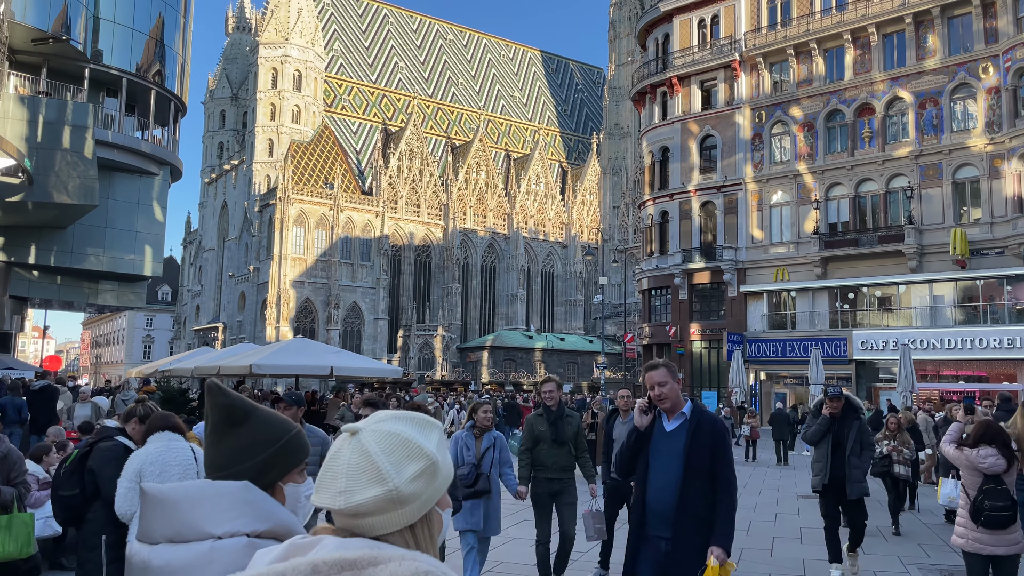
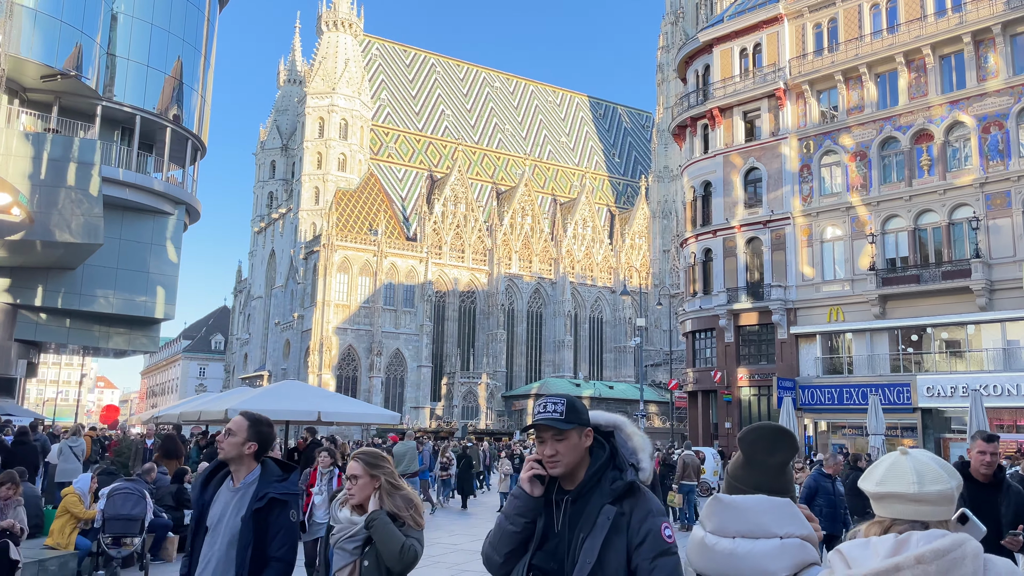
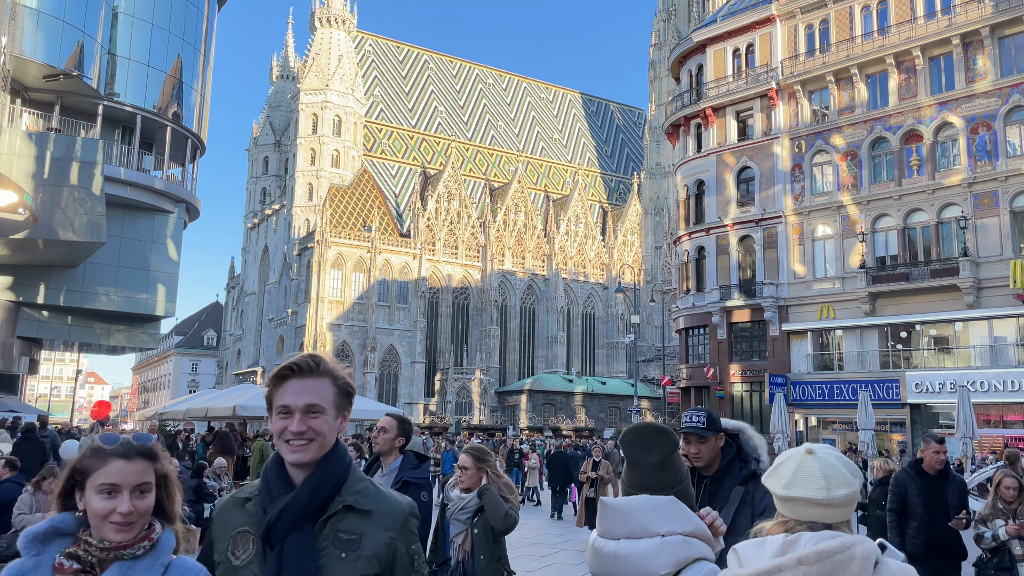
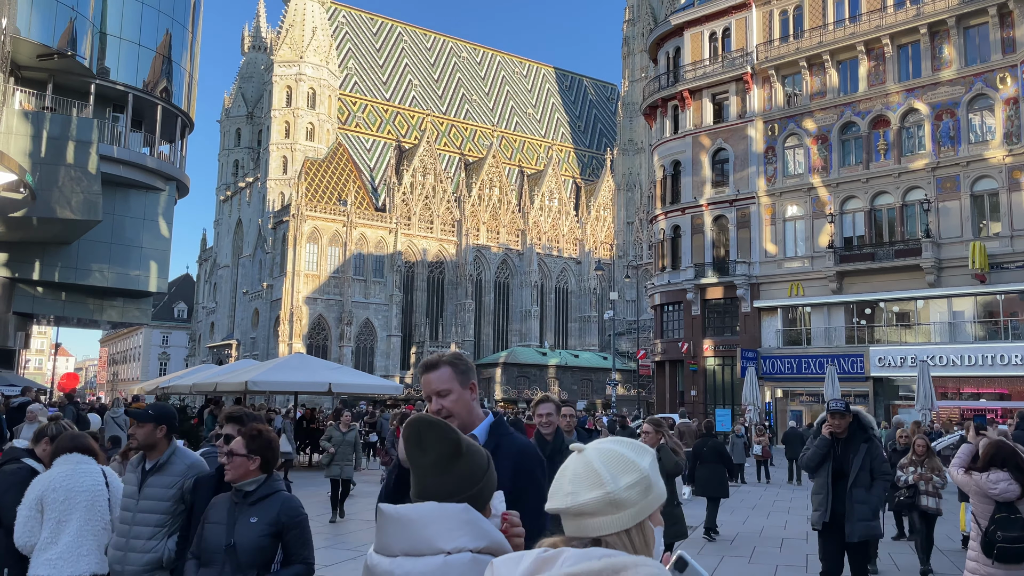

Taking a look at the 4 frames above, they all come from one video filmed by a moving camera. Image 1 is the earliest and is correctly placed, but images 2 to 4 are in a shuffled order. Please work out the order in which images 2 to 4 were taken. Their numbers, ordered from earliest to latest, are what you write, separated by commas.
4, 3, 2
